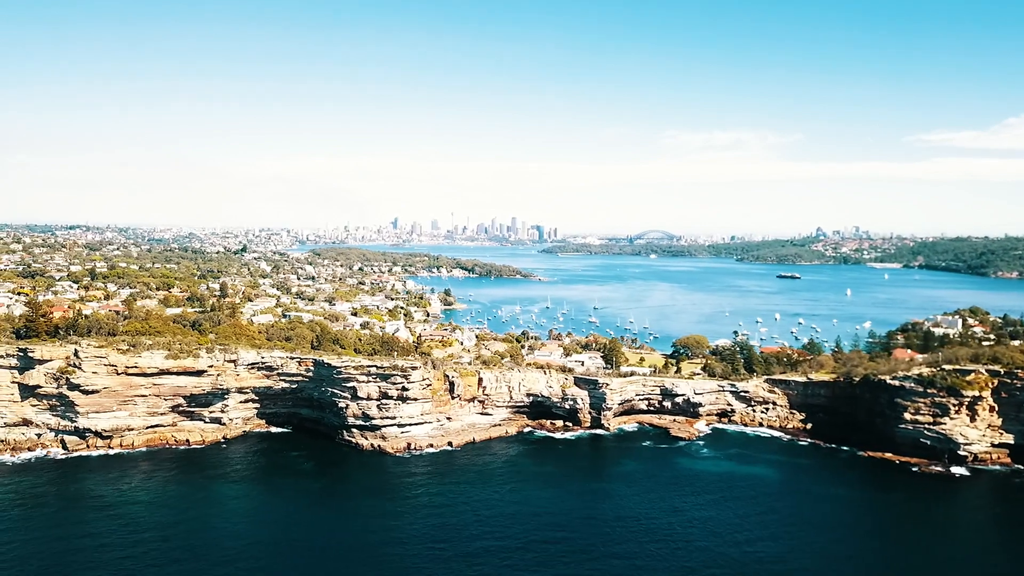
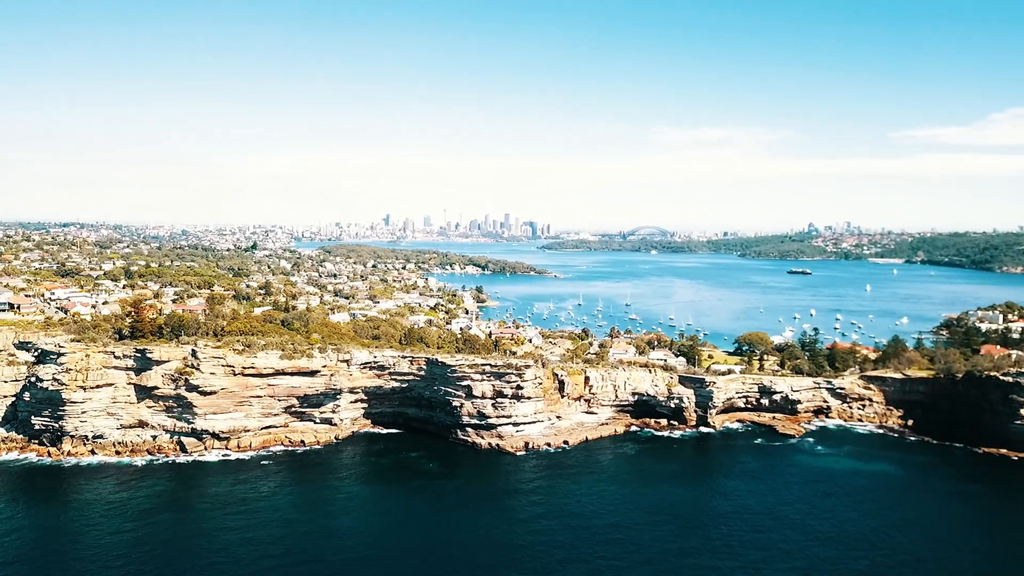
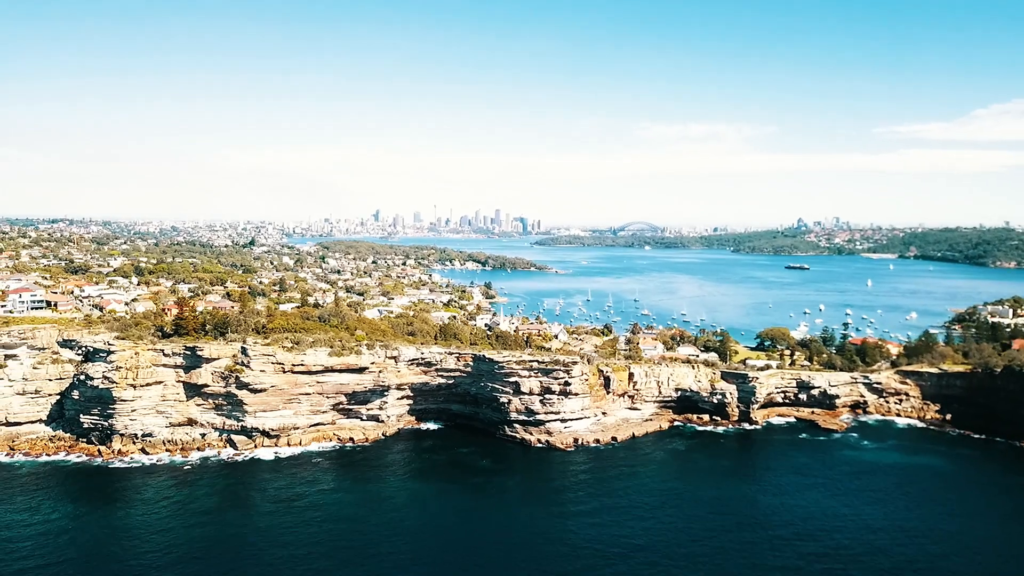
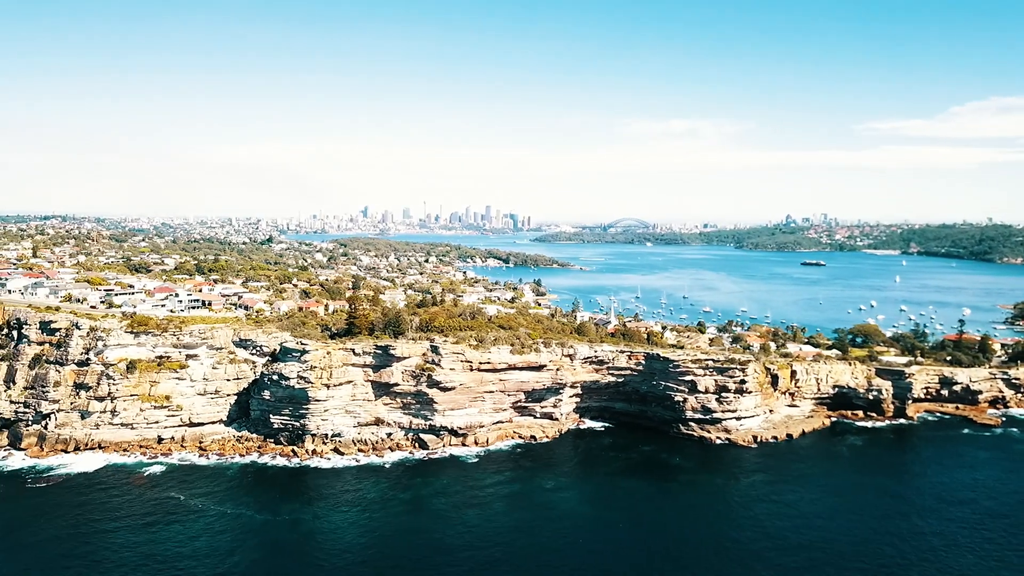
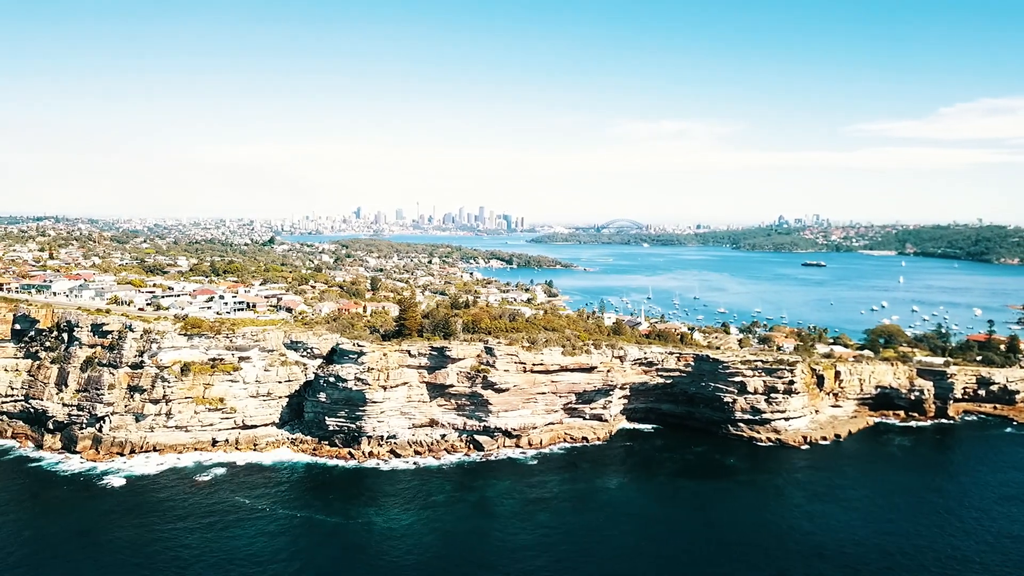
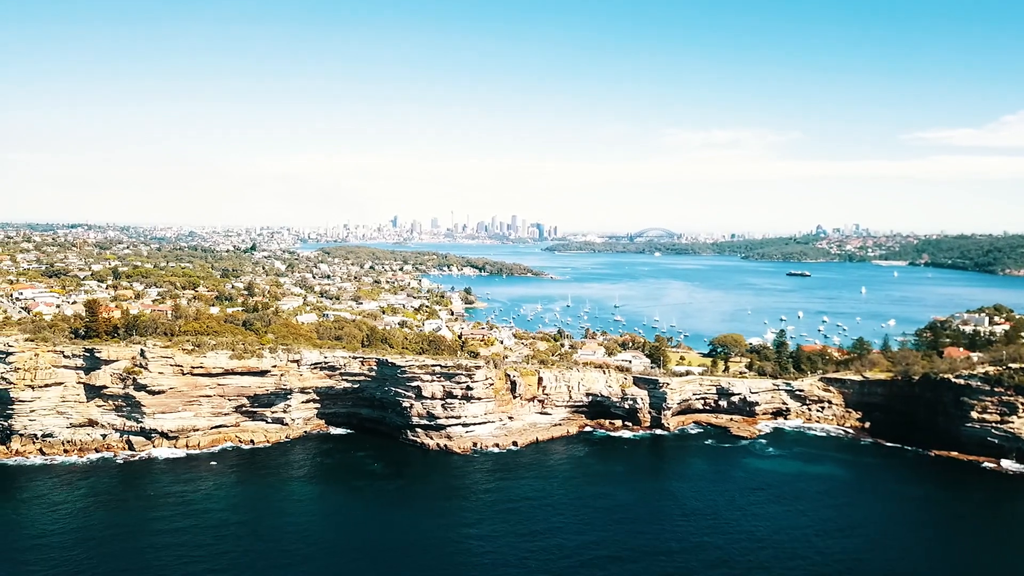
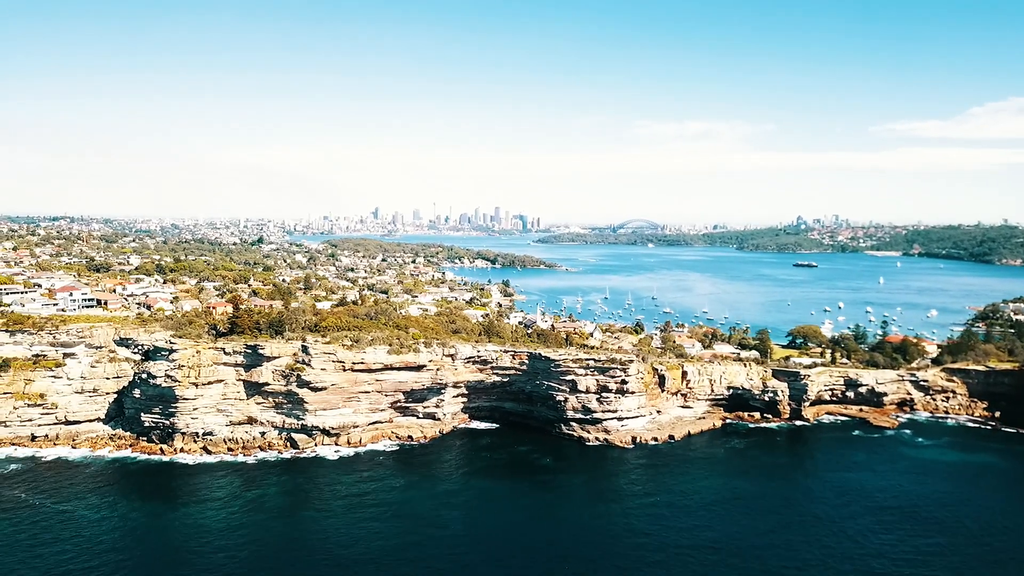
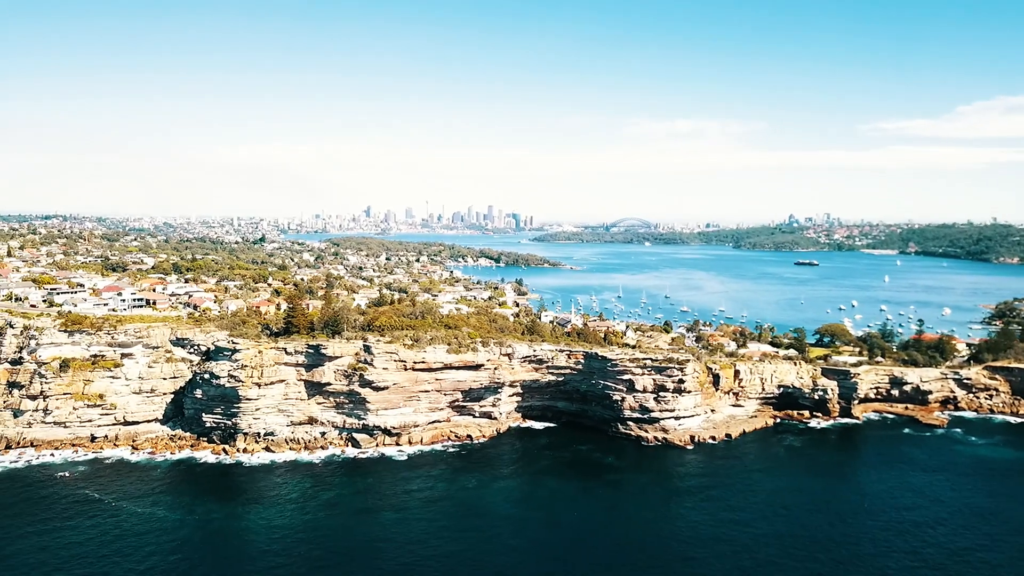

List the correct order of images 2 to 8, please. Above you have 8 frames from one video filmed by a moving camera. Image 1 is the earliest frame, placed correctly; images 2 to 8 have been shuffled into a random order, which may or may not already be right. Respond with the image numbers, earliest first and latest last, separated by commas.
6, 2, 3, 7, 8, 4, 5
